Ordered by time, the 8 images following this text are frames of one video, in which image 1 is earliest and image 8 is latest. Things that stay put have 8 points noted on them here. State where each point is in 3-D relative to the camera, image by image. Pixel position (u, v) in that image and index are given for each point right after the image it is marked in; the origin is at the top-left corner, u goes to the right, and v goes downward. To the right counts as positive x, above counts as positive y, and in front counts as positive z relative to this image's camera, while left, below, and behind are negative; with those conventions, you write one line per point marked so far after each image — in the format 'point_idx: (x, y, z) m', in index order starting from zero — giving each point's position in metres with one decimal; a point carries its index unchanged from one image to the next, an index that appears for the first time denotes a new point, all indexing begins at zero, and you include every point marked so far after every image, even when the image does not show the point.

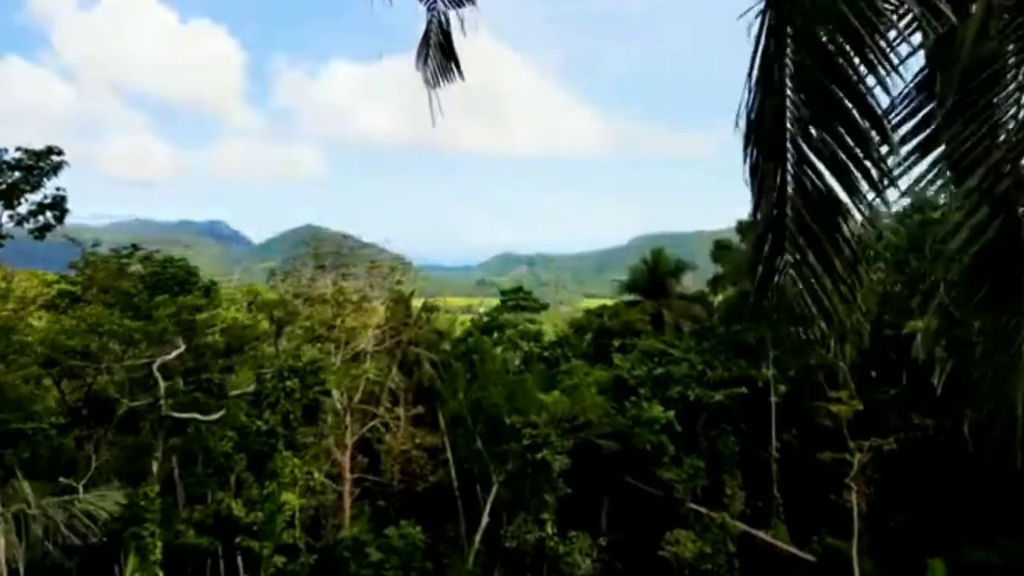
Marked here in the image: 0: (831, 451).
0: (+4.5, -2.3, +19.7) m
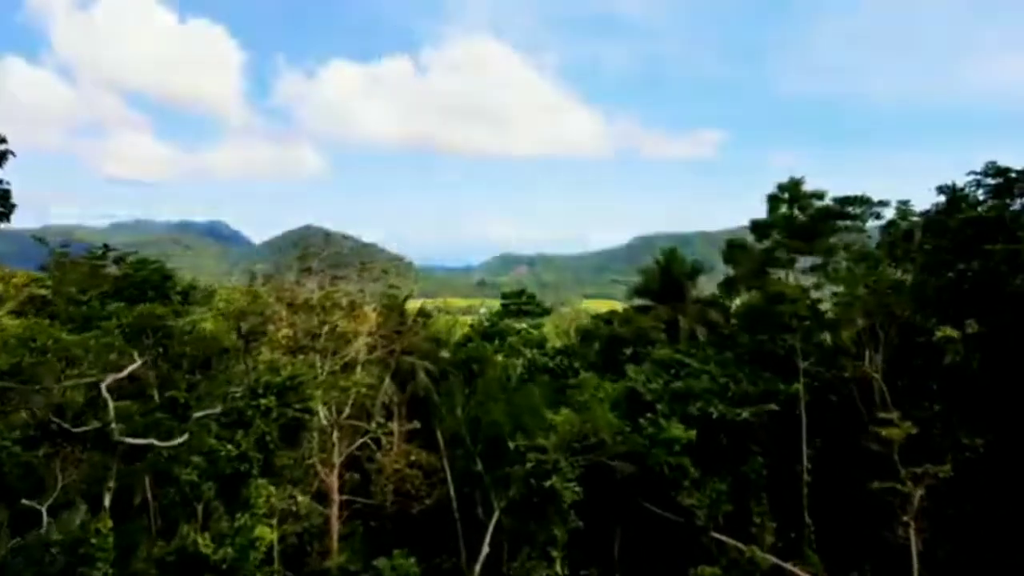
0: (+4.6, -2.4, +17.4) m
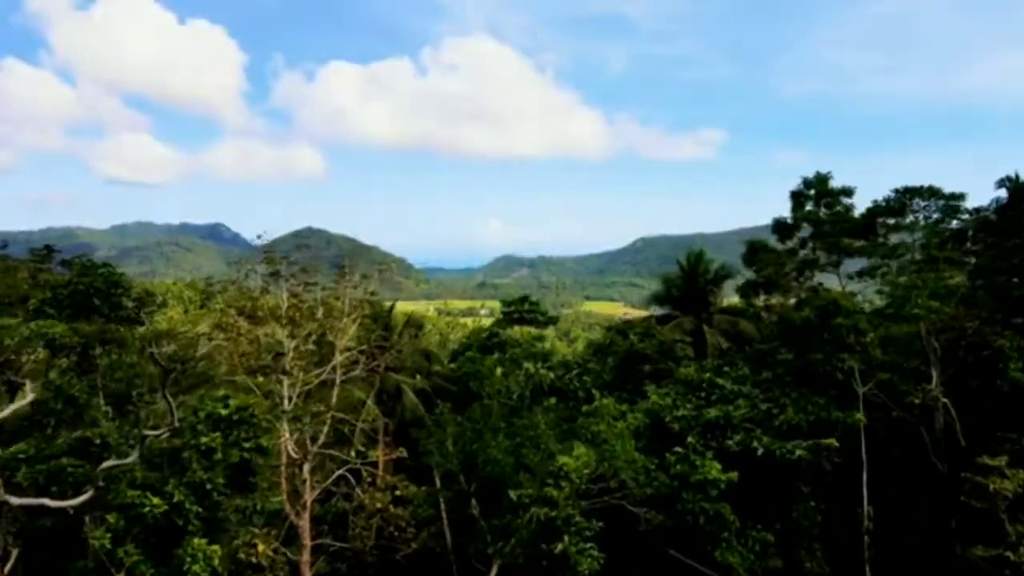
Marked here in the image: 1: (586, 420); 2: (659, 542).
0: (+4.6, -2.5, +13.6) m
1: (+1.0, -1.8, +19.0) m
2: (+1.9, -3.4, +18.4) m
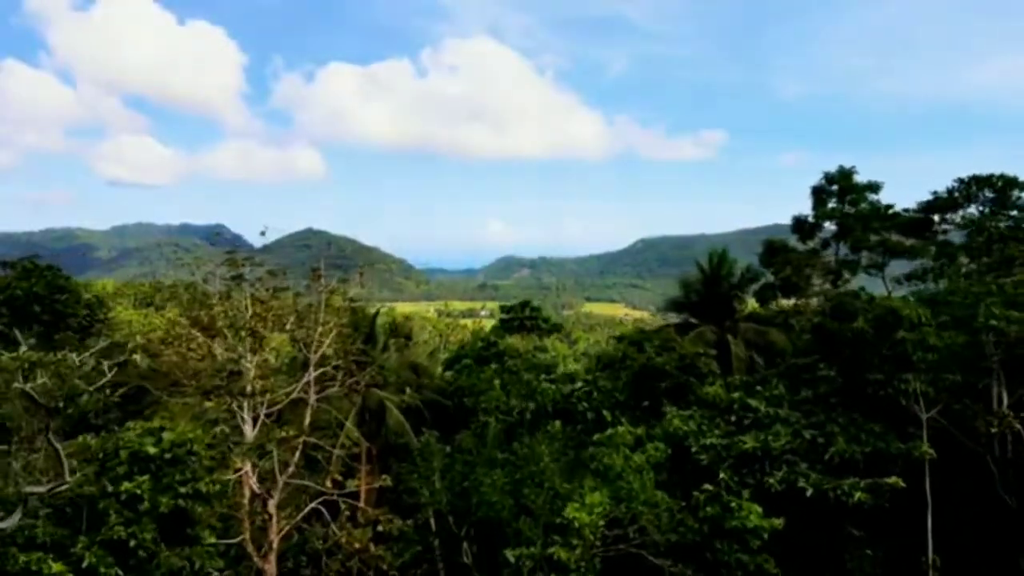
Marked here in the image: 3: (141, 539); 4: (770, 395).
0: (+4.6, -2.6, +10.6) m
1: (+1.0, -1.9, +16.0) m
2: (+1.9, -3.4, +15.4) m
3: (-3.2, -2.2, +12.0) m
4: (+3.4, -1.4, +18.4) m
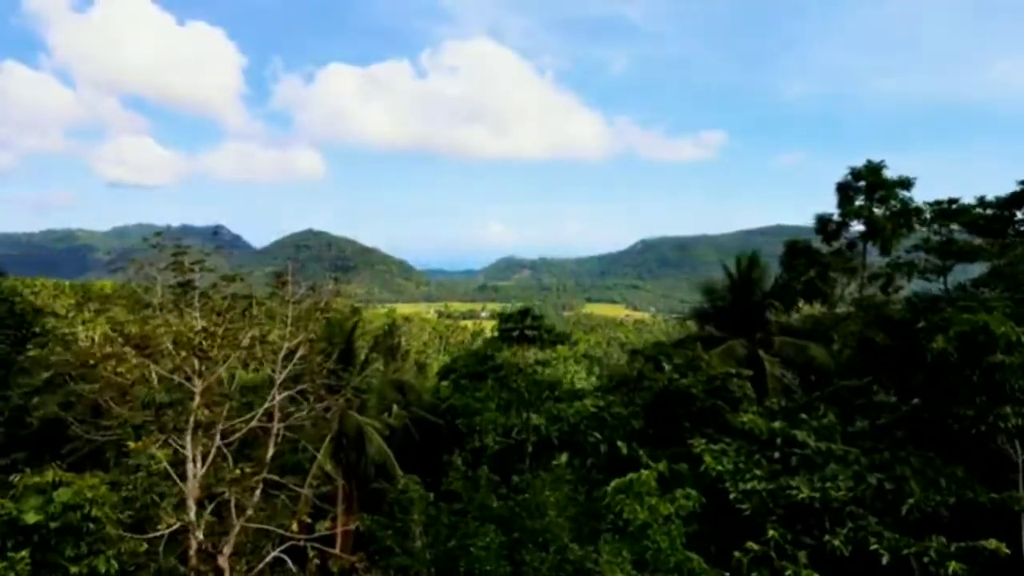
0: (+4.6, -2.7, +7.6) m
1: (+1.0, -2.0, +12.9) m
2: (+1.9, -3.6, +12.4) m
3: (-3.2, -2.3, +9.0) m
4: (+3.4, -1.5, +15.3) m
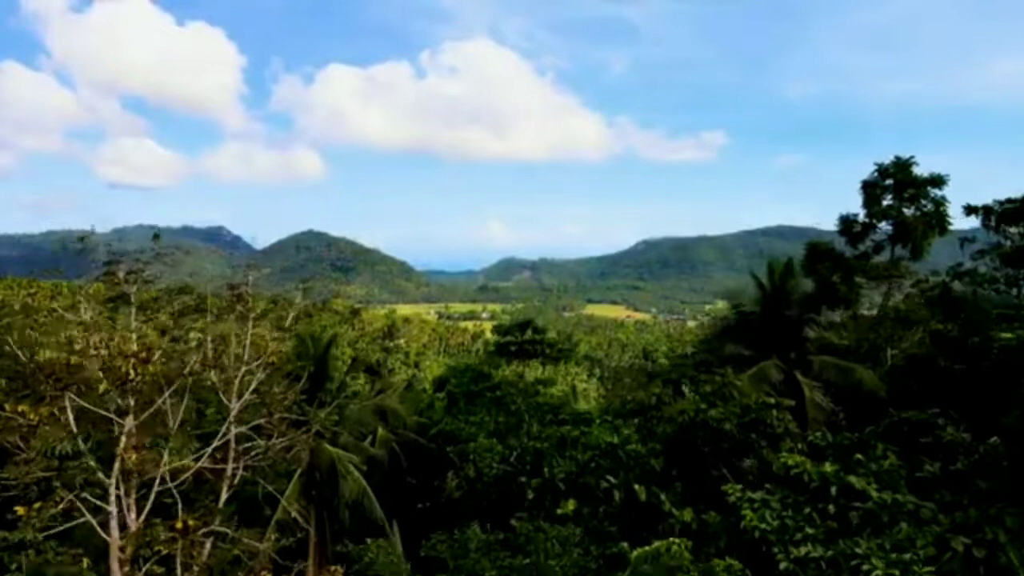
0: (+4.5, -2.8, +4.9) m
1: (+0.9, -2.1, +10.3) m
2: (+1.9, -3.7, +9.7) m
3: (-3.3, -2.4, +6.3) m
4: (+3.4, -1.7, +12.6) m
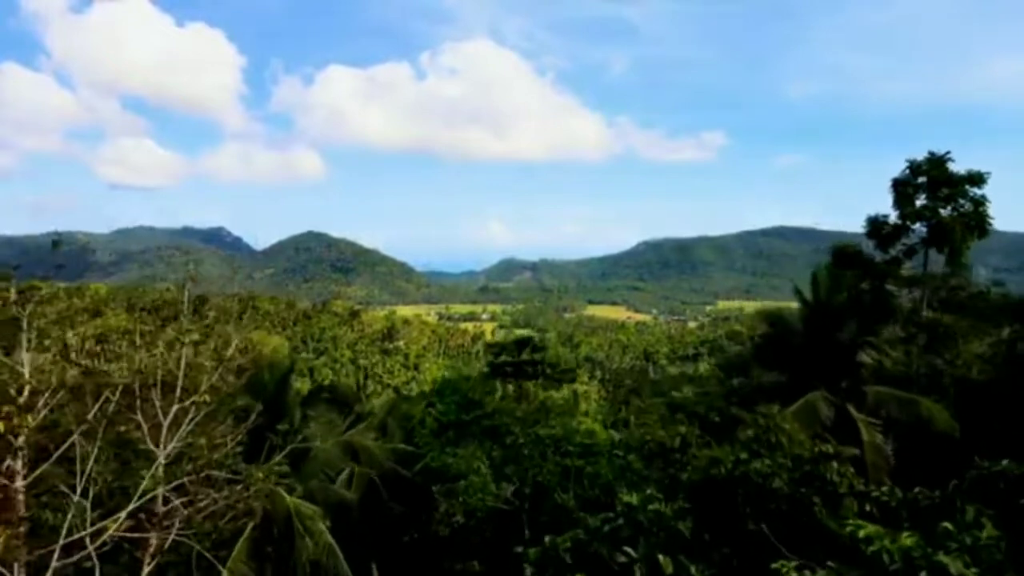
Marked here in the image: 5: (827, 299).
0: (+4.5, -3.0, +2.1) m
1: (+0.9, -2.3, +7.4) m
2: (+1.8, -3.9, +6.8) m
3: (-3.3, -2.6, +3.4) m
4: (+3.3, -1.8, +9.8) m
5: (+3.3, -0.1, +14.5) m
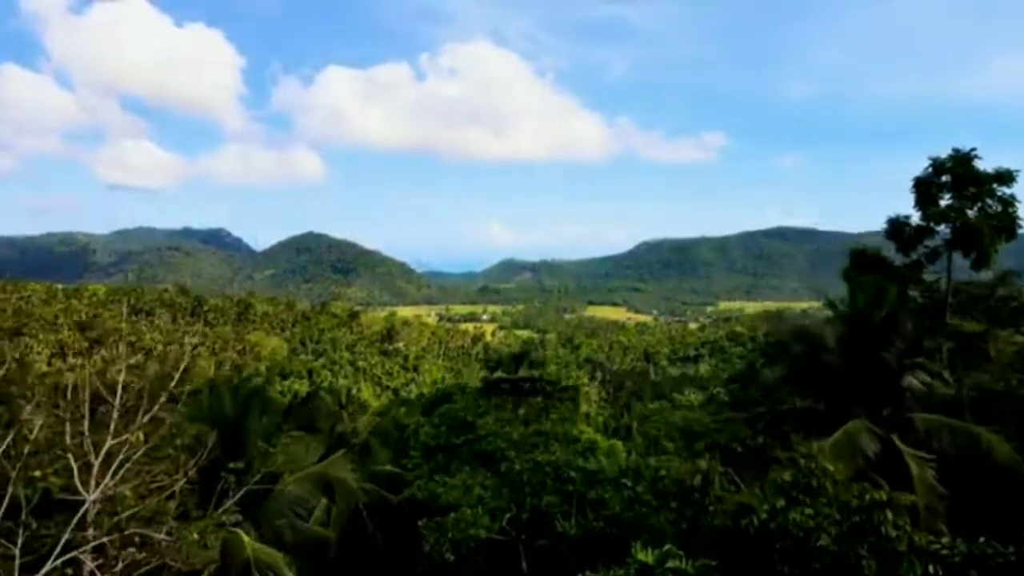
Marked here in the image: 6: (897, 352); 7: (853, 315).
0: (+4.4, -3.1, +0.2) m
1: (+0.8, -2.4, +5.6) m
2: (+1.8, -4.0, +5.0) m
3: (-3.4, -2.7, +1.6) m
4: (+3.2, -1.9, +7.9) m
5: (+3.2, -0.3, +12.7) m
6: (+3.4, -0.6, +12.6) m
7: (+3.1, -0.3, +12.2) m
